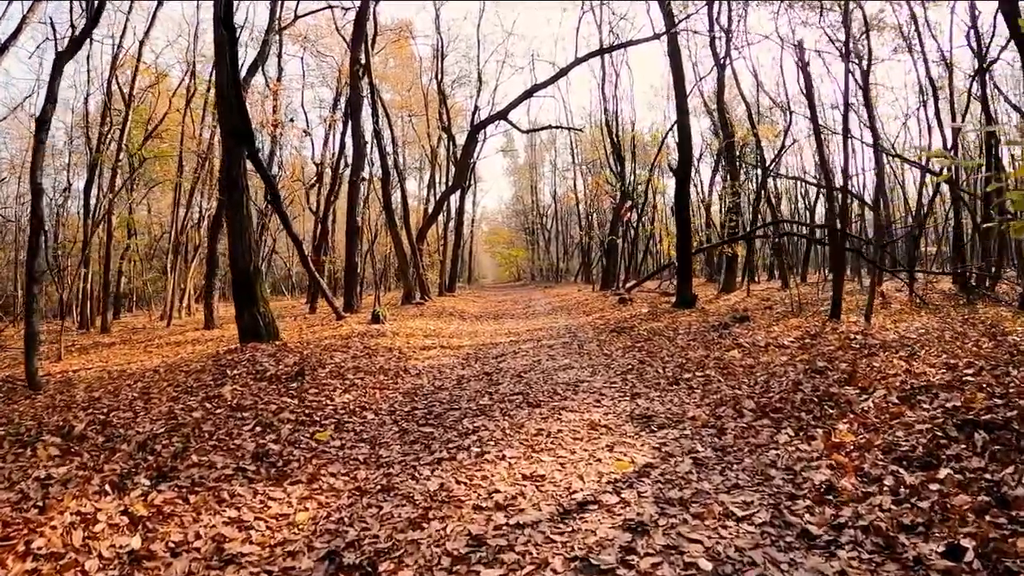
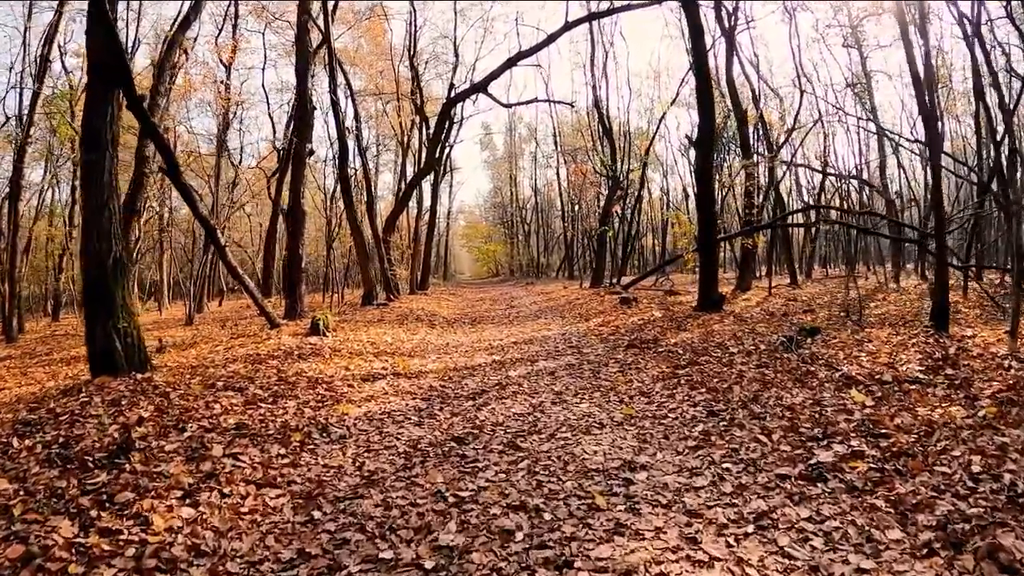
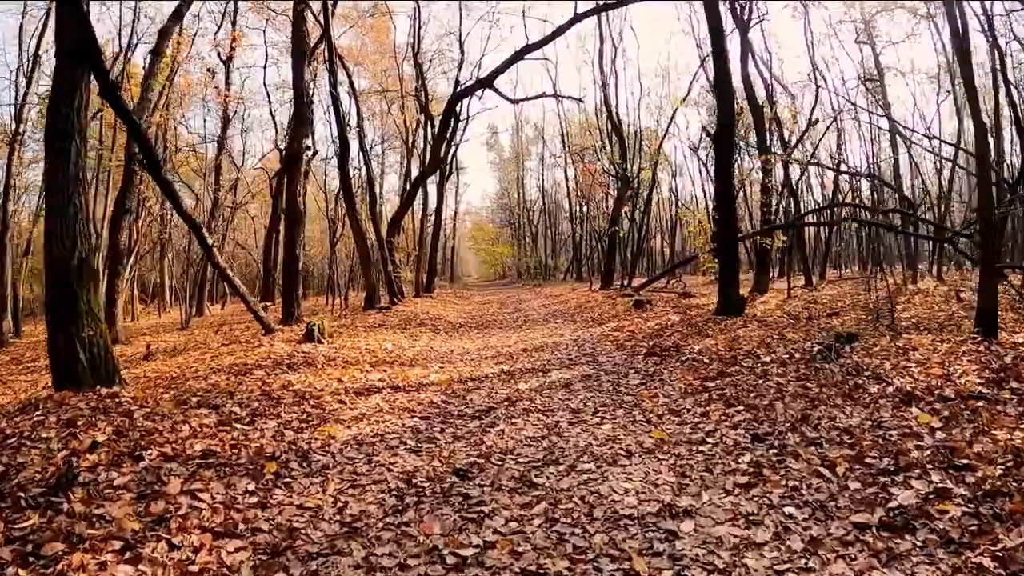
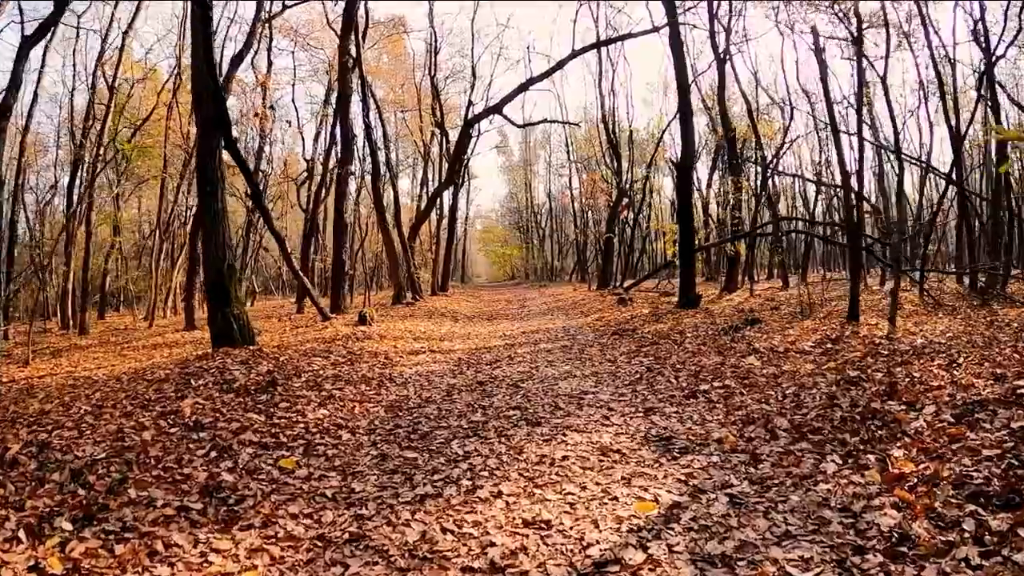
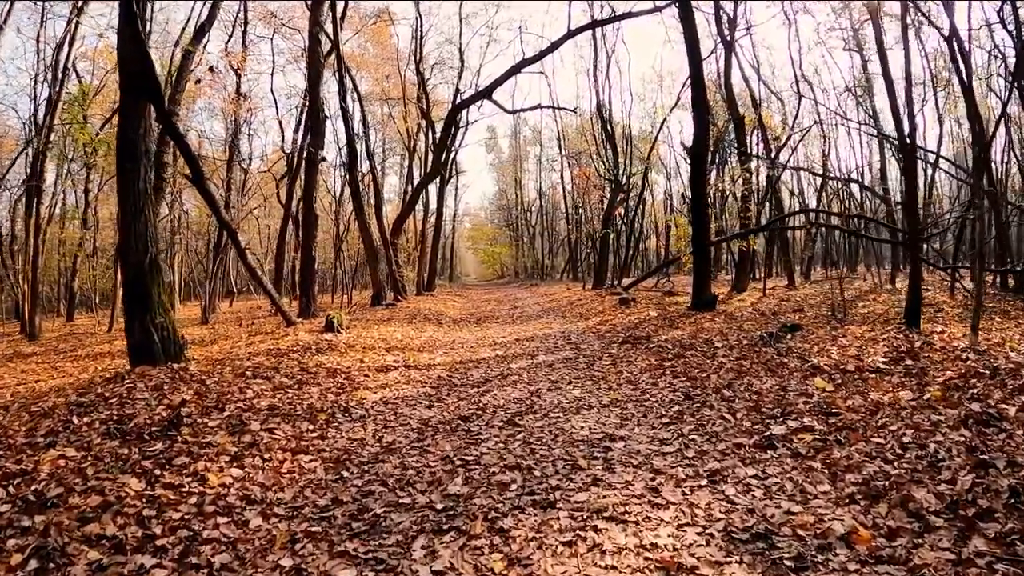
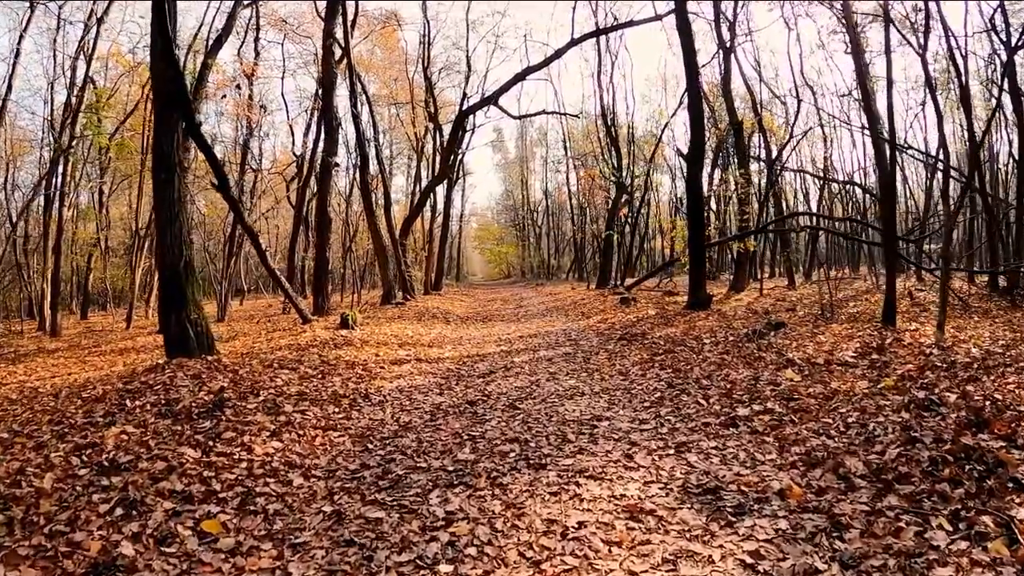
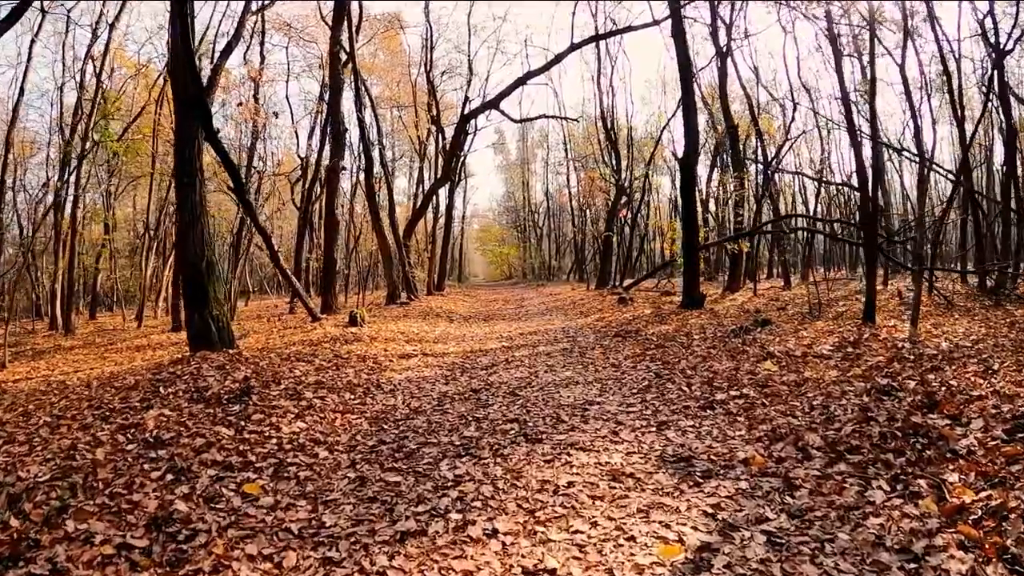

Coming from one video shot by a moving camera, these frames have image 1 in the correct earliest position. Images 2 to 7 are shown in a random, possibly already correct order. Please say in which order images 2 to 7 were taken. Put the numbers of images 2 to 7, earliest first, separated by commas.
4, 7, 6, 5, 2, 3
